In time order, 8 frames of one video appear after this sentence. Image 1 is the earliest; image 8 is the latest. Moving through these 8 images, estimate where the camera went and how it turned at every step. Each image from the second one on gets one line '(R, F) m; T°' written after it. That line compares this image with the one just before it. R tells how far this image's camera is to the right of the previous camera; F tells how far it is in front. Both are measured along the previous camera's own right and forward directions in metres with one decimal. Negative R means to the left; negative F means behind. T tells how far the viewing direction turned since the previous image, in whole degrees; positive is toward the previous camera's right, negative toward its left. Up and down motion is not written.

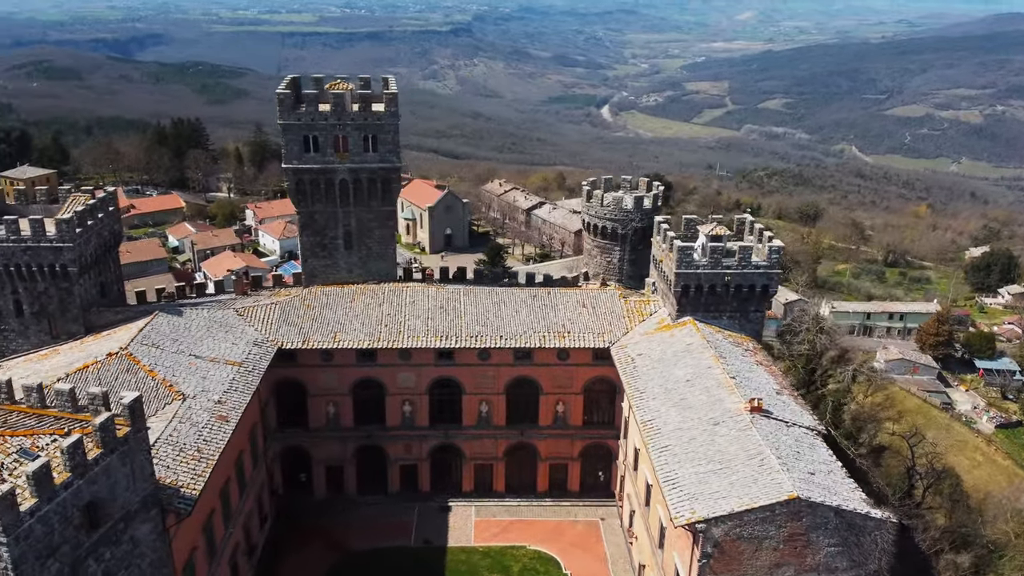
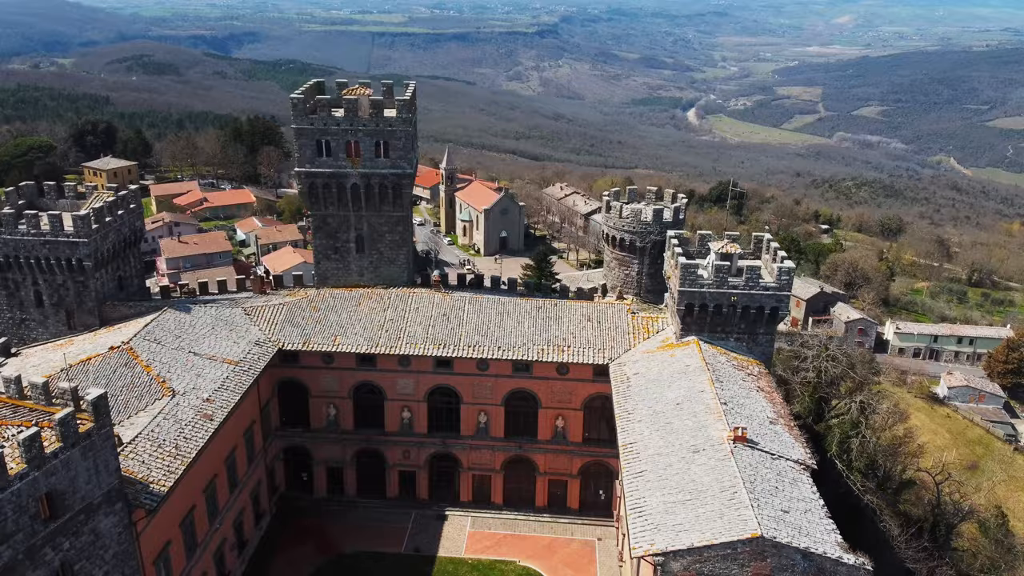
(+3.4, +0.6) m; -6°
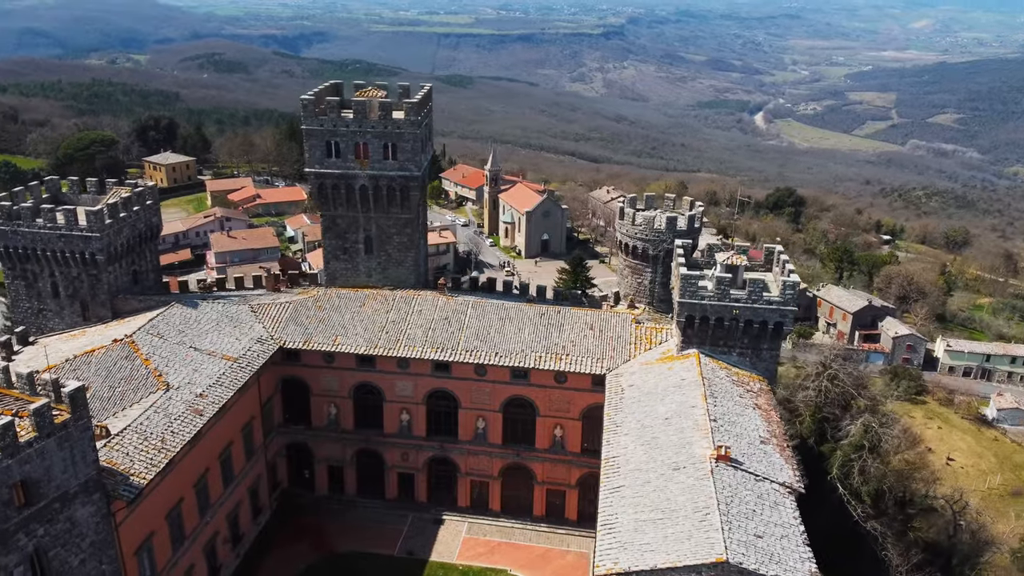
(+2.5, +0.4) m; -4°
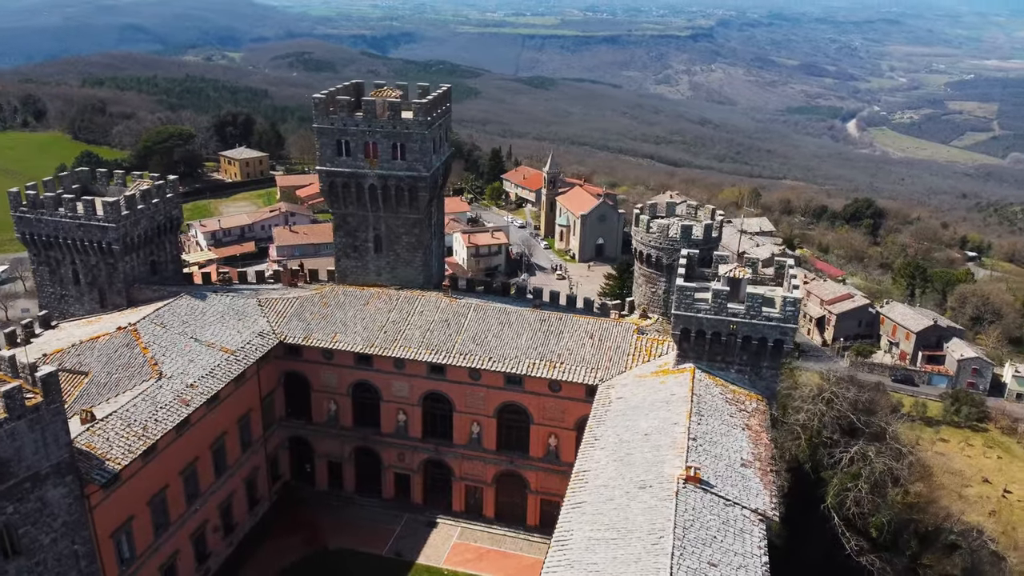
(+3.4, +0.7) m; -6°
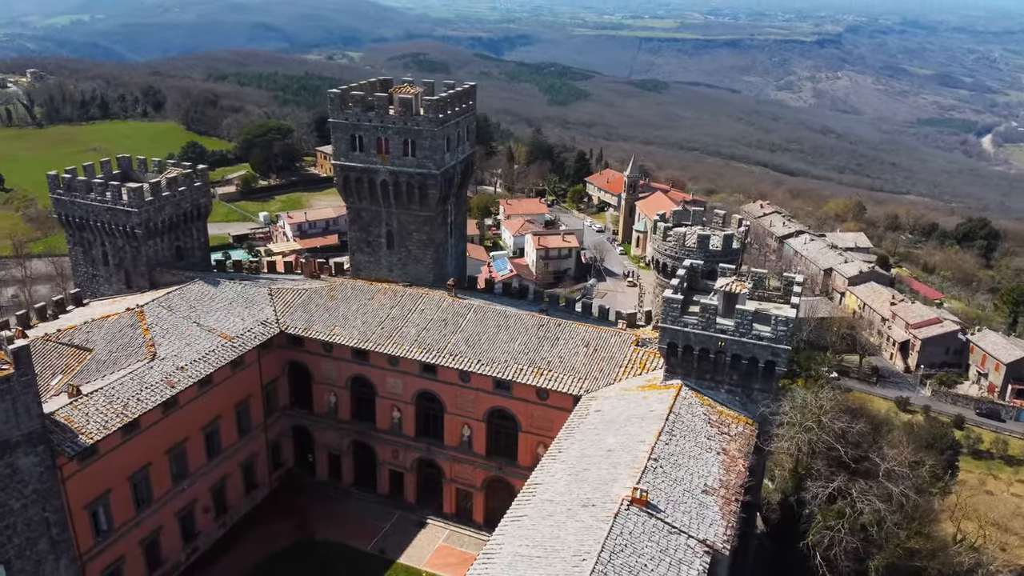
(+4.6, +1.0) m; -8°
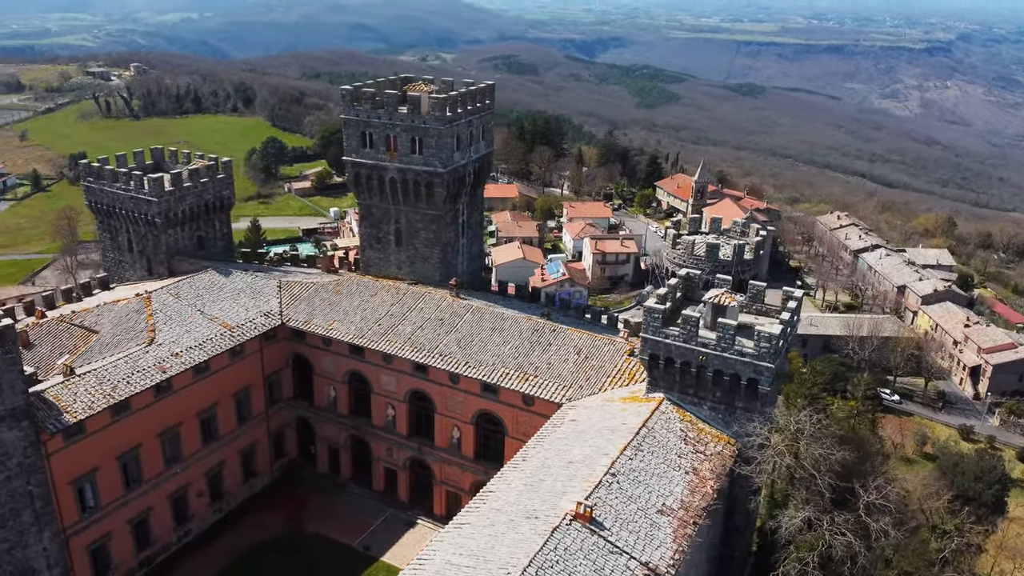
(+3.8, +0.8) m; -6°
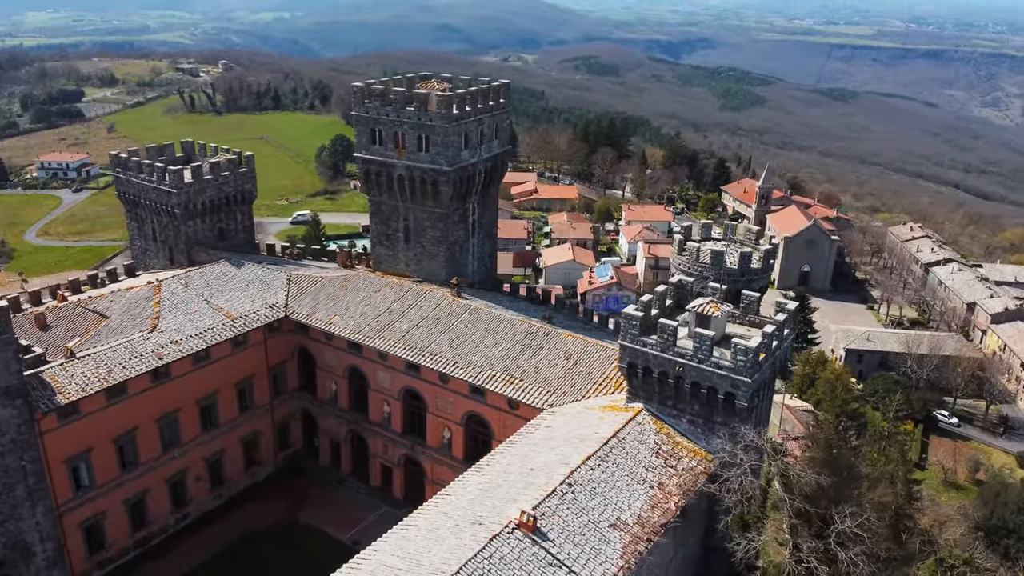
(+3.4, +0.6) m; -6°
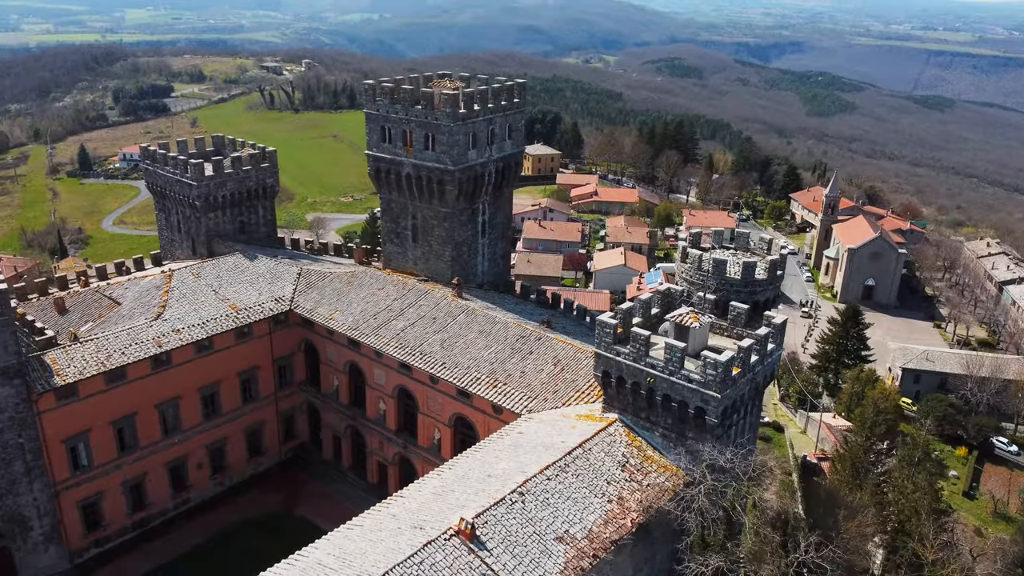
(+3.4, +0.7) m; -6°
